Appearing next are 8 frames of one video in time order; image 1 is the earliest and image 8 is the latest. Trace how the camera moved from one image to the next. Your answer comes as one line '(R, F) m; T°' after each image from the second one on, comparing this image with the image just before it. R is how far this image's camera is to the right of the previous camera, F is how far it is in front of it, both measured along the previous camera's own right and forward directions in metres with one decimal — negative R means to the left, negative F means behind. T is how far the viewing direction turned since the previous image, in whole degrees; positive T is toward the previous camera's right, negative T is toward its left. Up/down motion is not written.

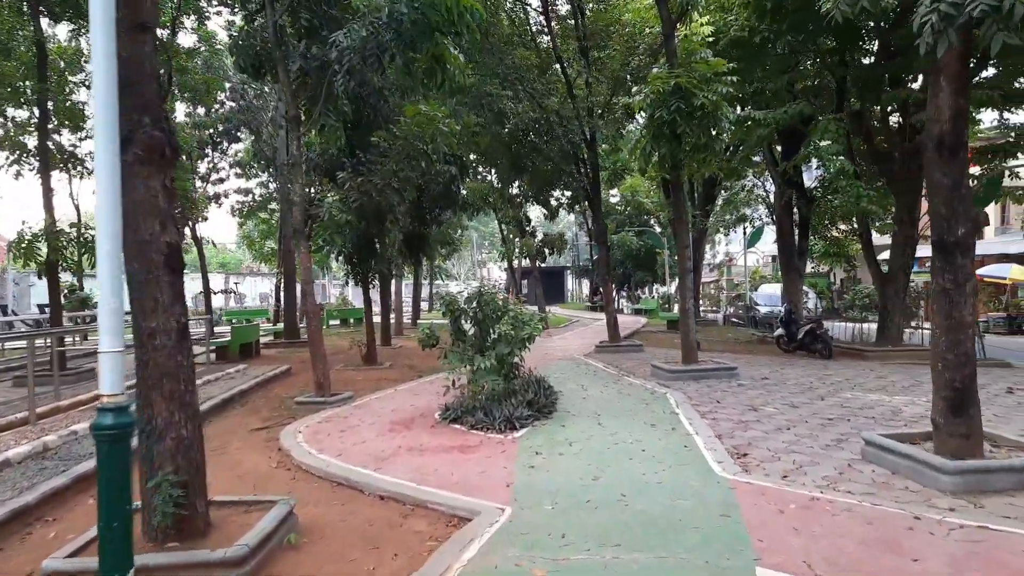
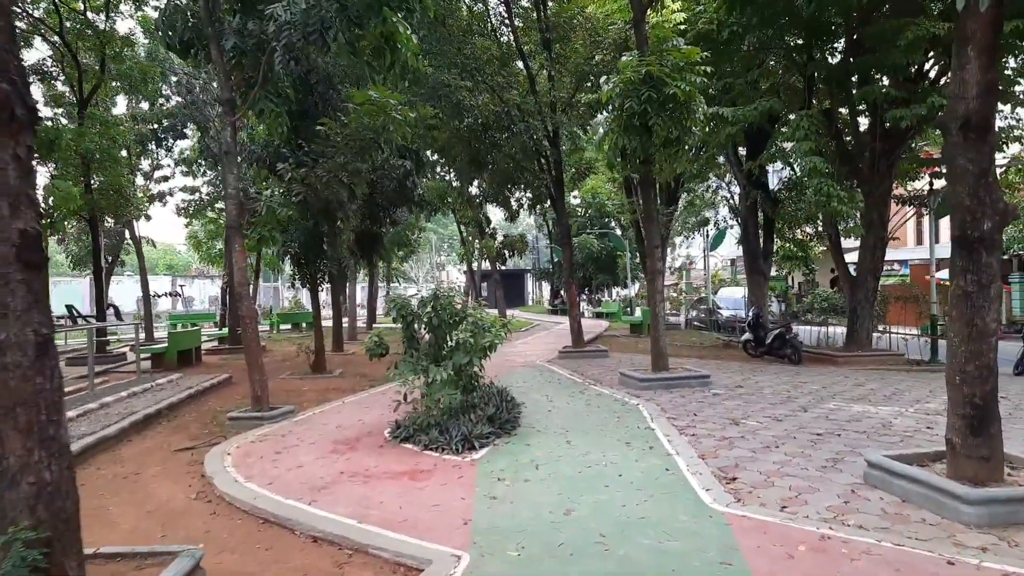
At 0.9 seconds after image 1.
(0.0, +0.8) m; +3°
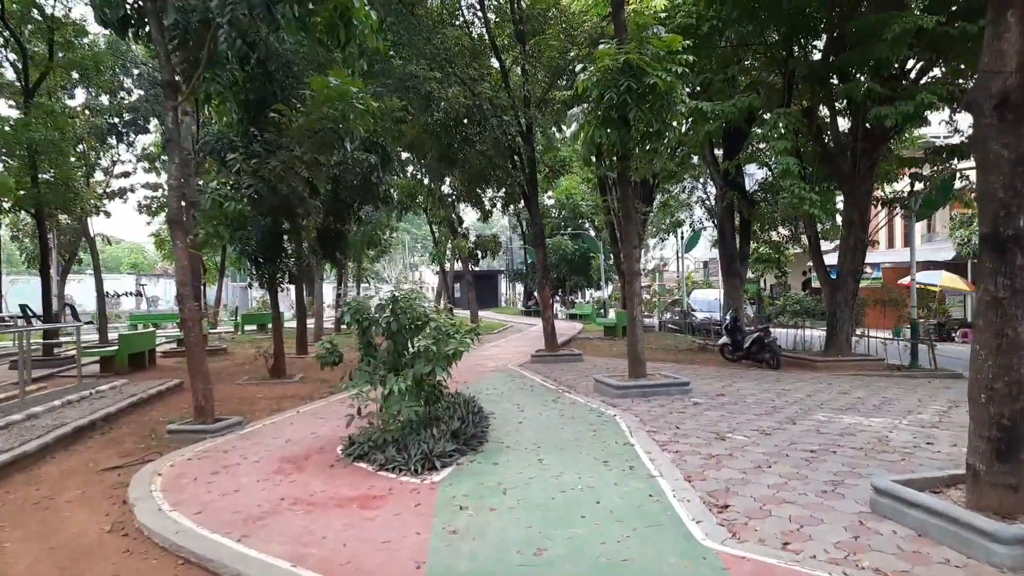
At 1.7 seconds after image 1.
(+0.1, +0.7) m; +2°
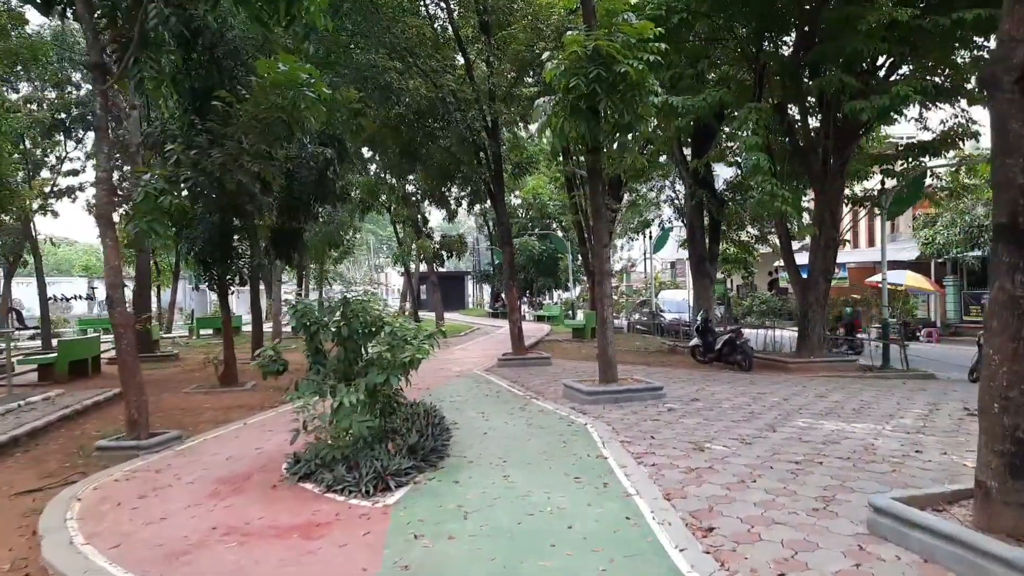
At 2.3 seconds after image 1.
(0.0, +0.6) m; +3°
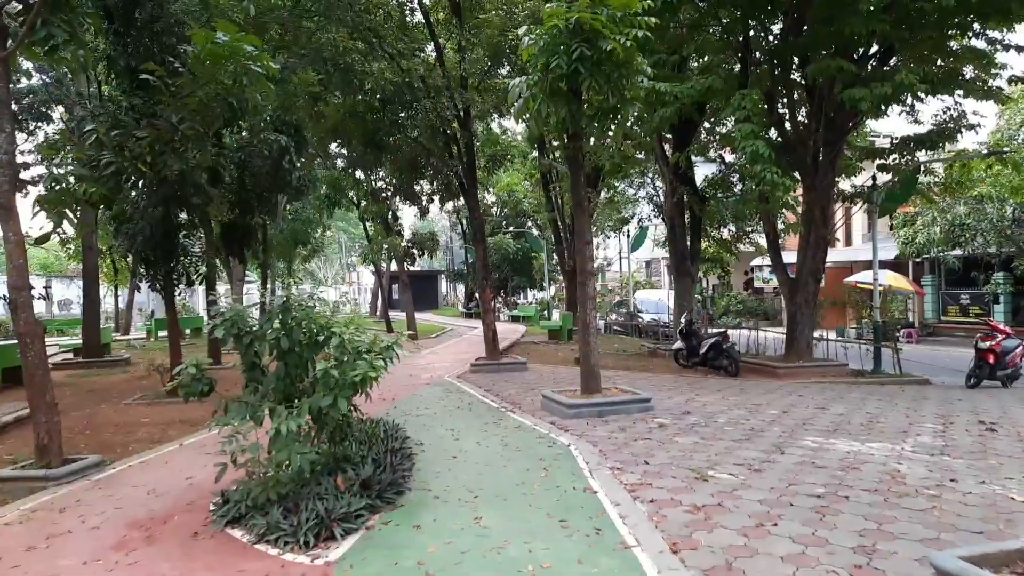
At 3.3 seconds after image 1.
(0.0, +1.0) m; +2°
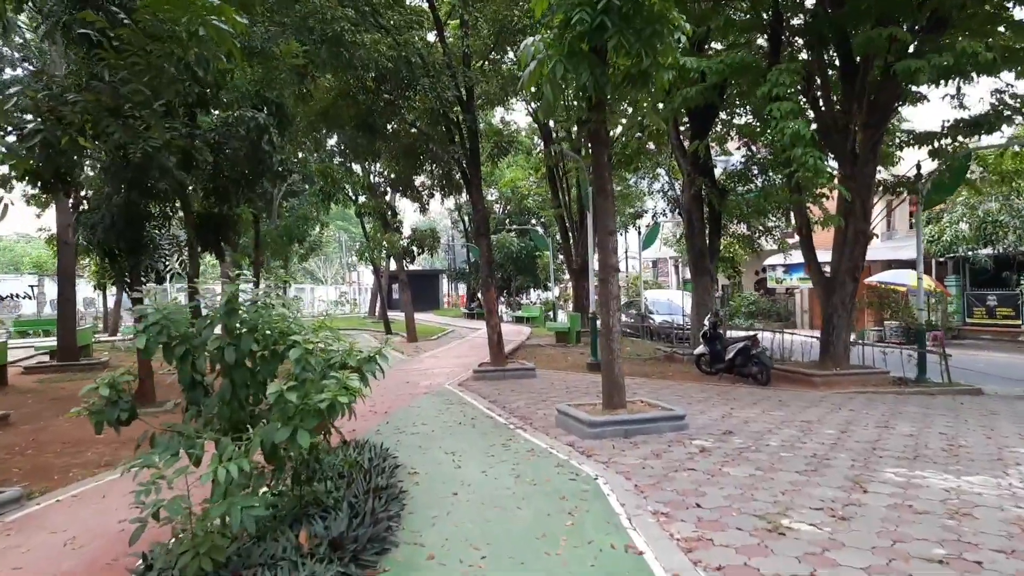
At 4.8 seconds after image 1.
(-0.1, +1.3) m; 0°
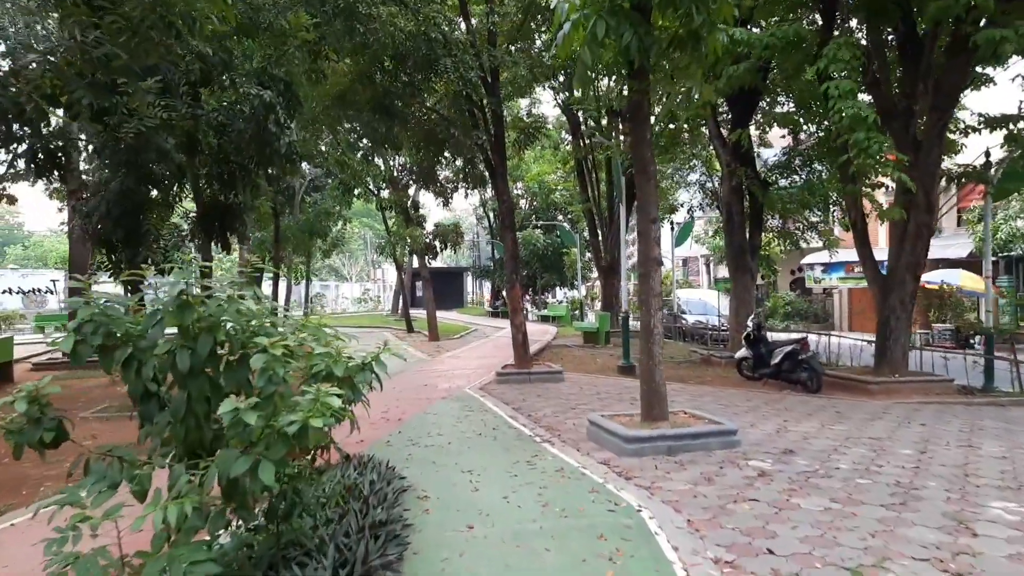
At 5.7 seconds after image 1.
(0.0, +0.9) m; -2°
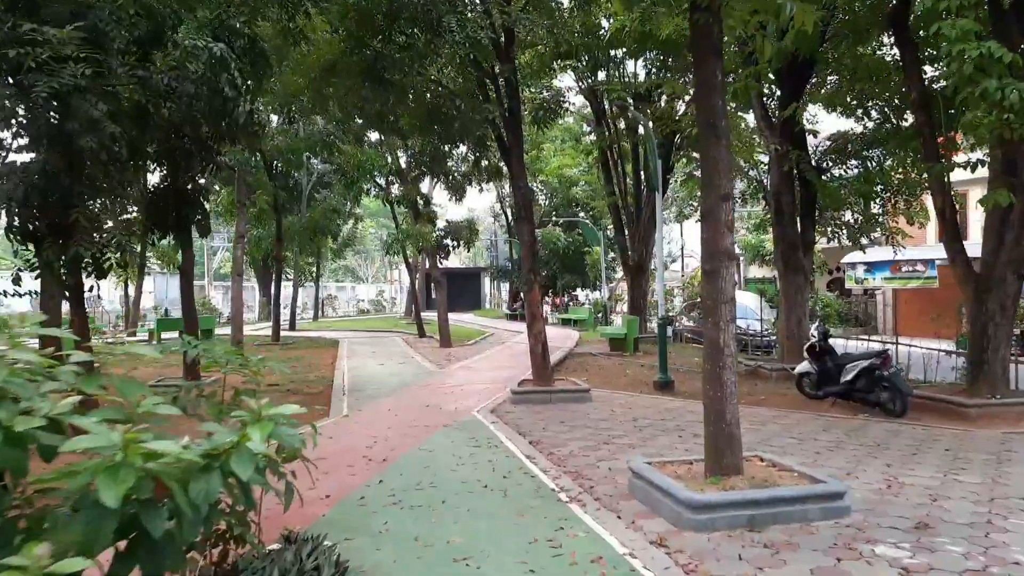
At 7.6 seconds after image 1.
(0.0, +1.9) m; -2°
